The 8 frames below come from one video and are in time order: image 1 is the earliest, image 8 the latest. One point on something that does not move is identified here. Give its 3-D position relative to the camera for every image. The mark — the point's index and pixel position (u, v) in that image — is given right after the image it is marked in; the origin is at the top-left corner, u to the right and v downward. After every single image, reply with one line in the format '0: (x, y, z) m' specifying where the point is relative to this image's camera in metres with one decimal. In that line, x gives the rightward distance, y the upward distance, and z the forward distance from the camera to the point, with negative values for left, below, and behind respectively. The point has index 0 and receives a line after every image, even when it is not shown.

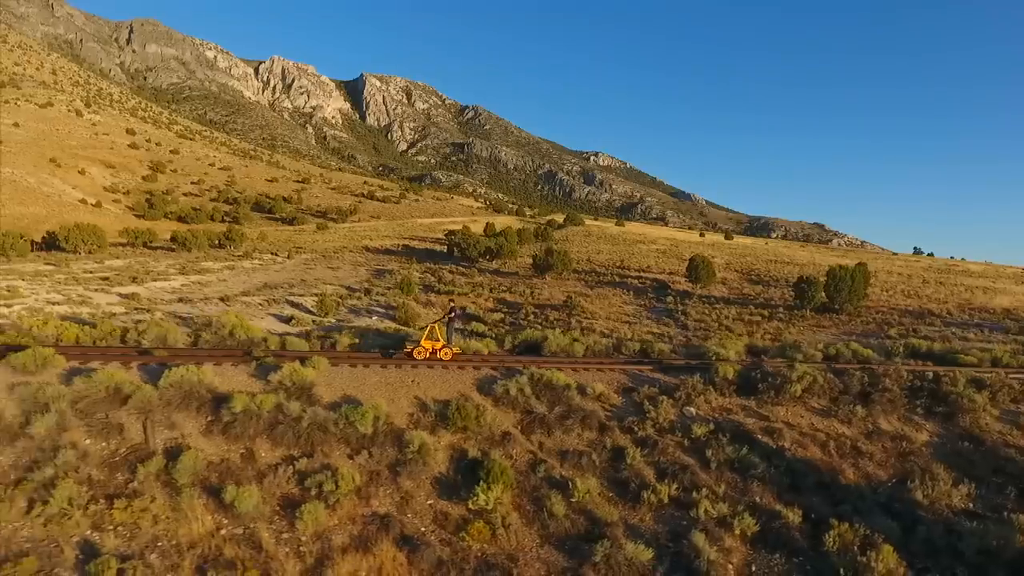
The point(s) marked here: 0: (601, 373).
0: (+2.0, -2.0, +19.7) m
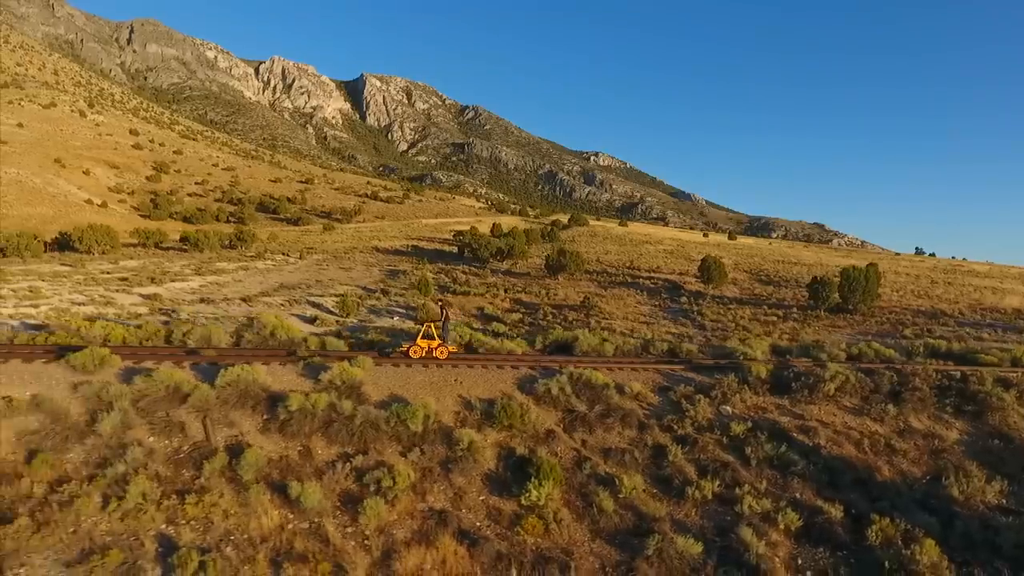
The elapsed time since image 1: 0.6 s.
0: (+2.9, -2.0, +20.1) m
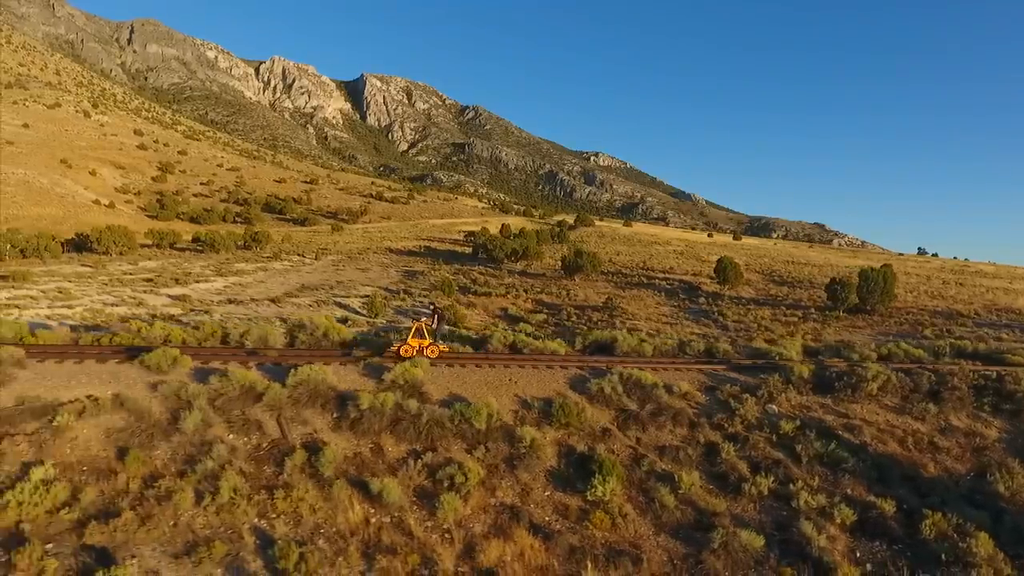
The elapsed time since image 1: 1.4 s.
0: (+4.1, -2.1, +20.6) m
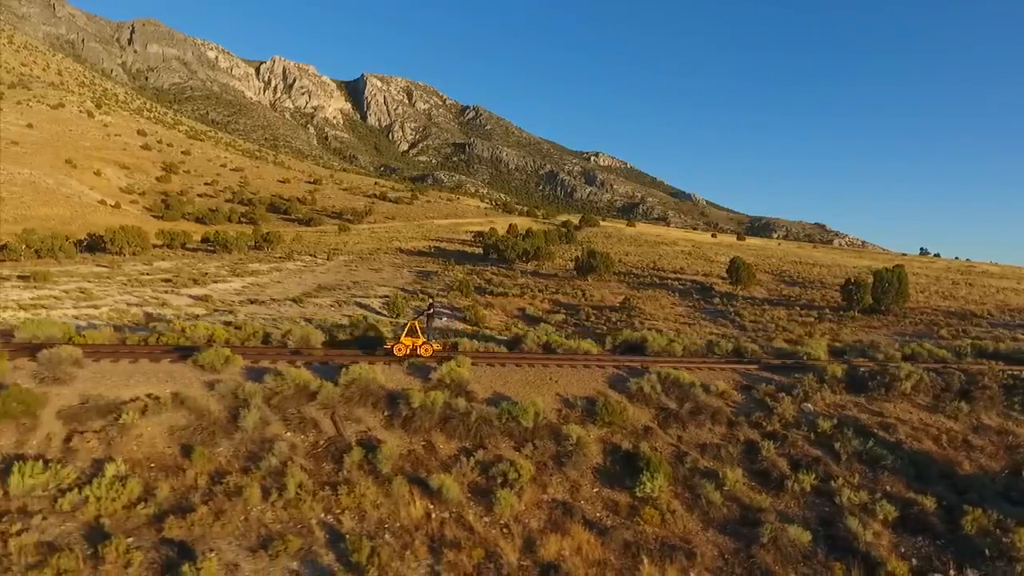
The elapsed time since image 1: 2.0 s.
0: (+5.0, -2.1, +21.0) m
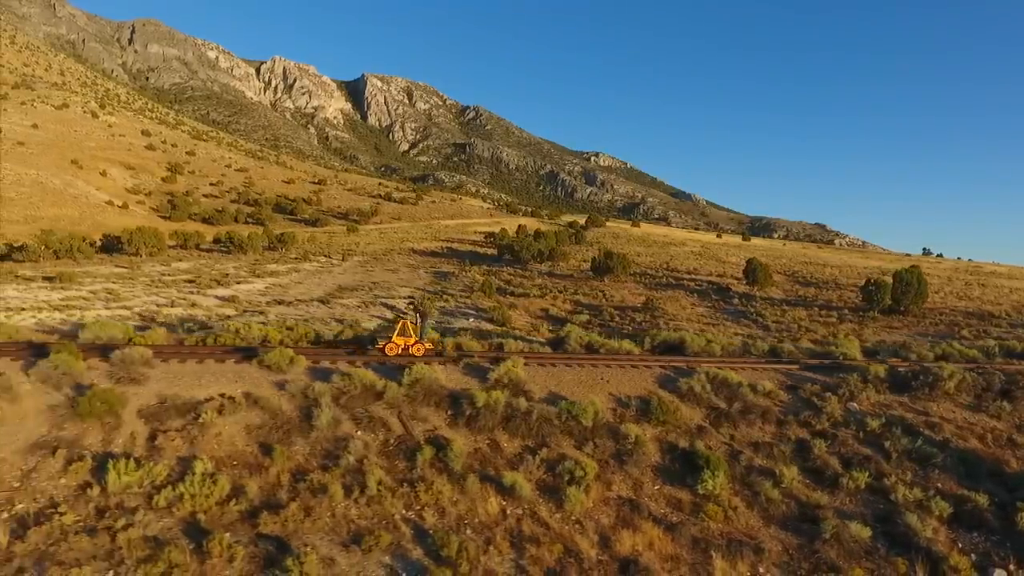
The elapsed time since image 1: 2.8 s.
0: (+6.3, -2.1, +21.3) m
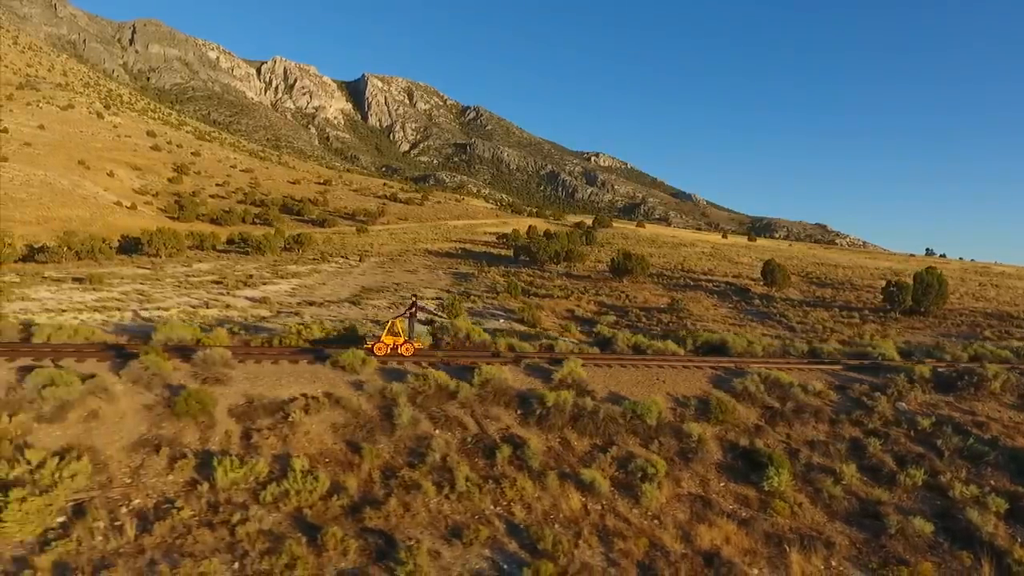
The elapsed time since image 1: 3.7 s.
0: (+7.7, -2.2, +21.9) m
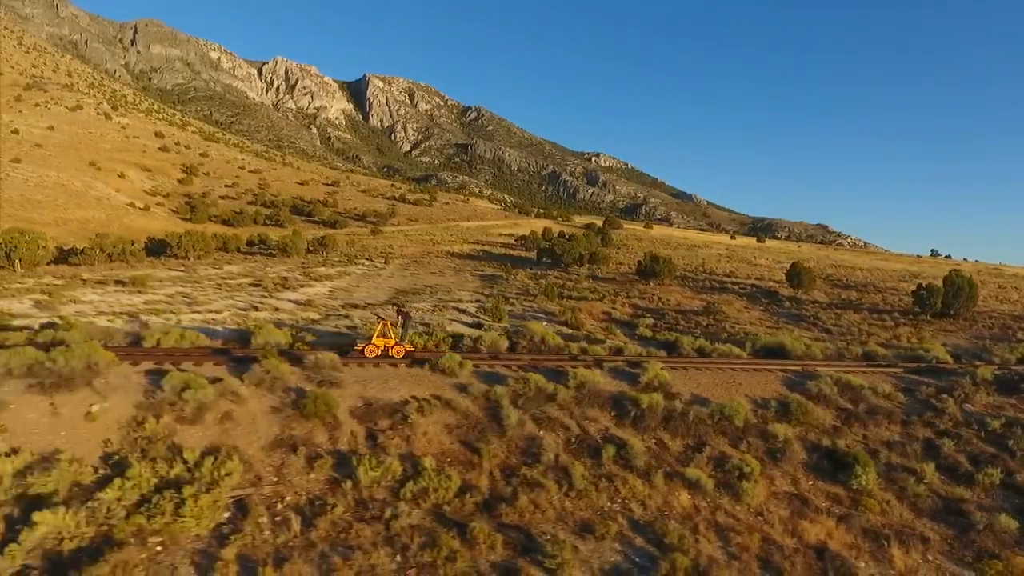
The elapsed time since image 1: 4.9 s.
0: (+9.7, -2.3, +22.6) m
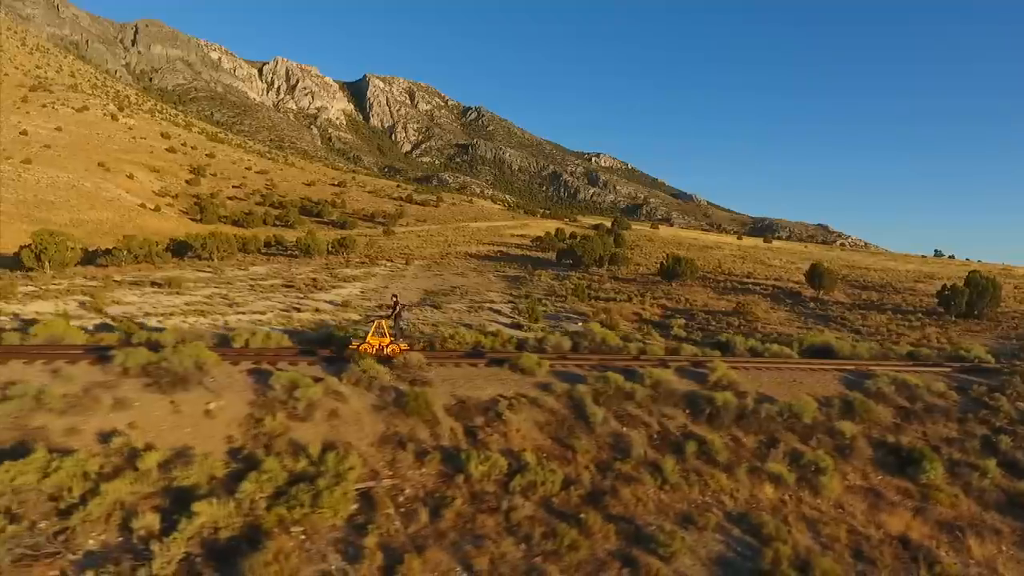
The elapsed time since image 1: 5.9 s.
0: (+11.5, -2.4, +23.4) m
